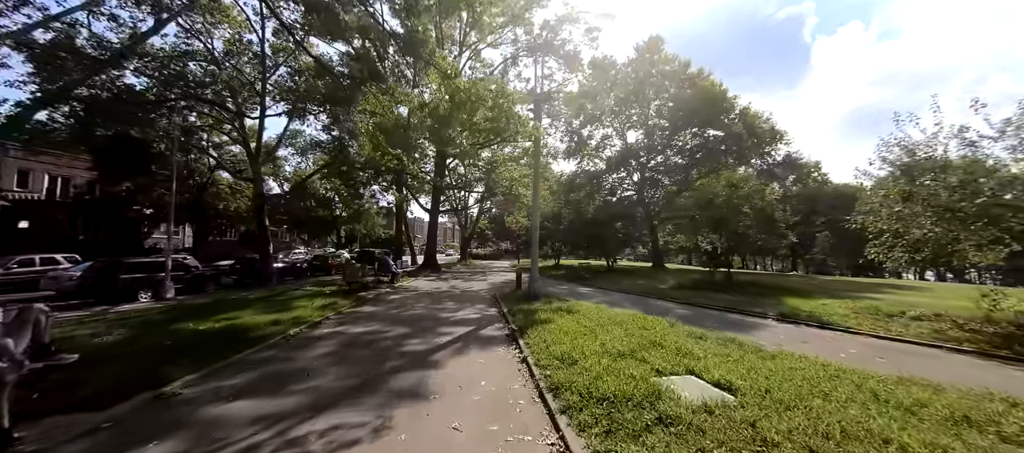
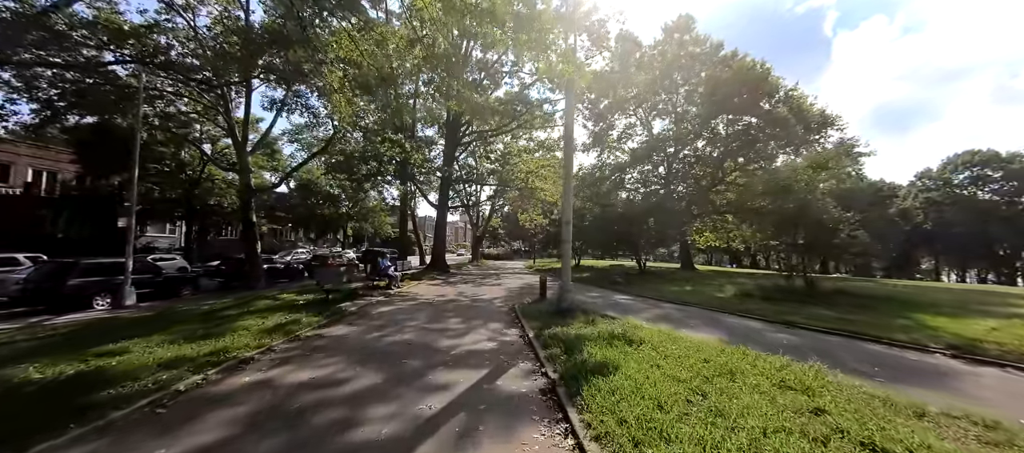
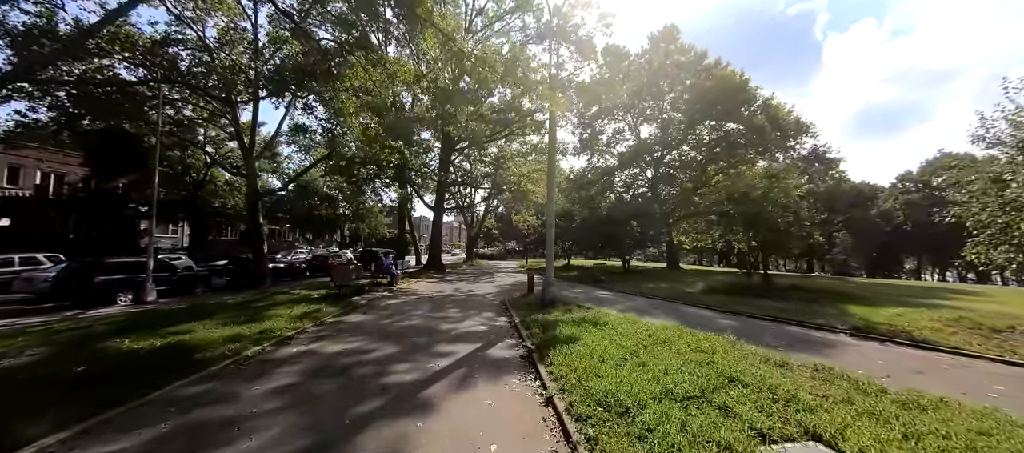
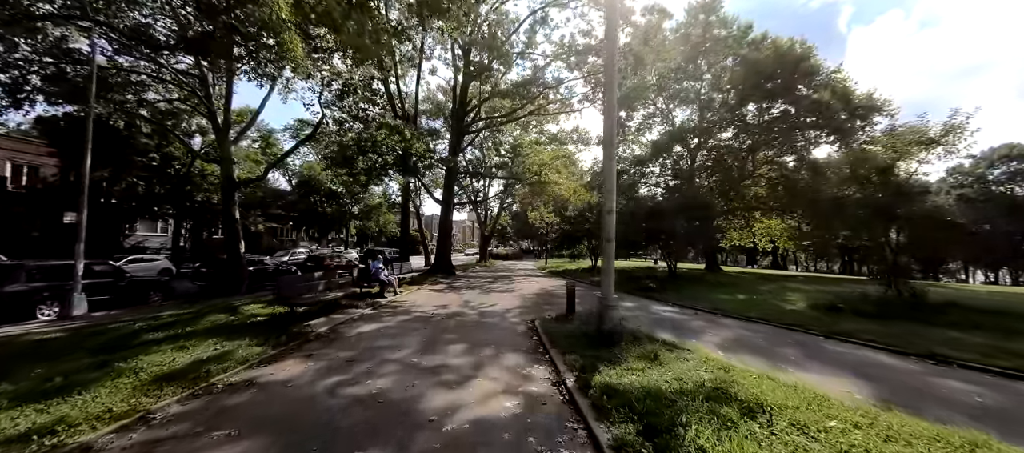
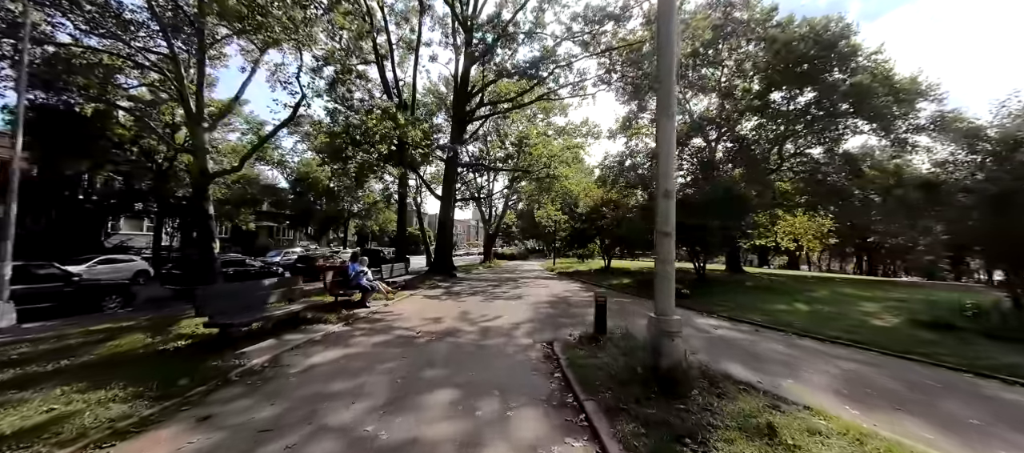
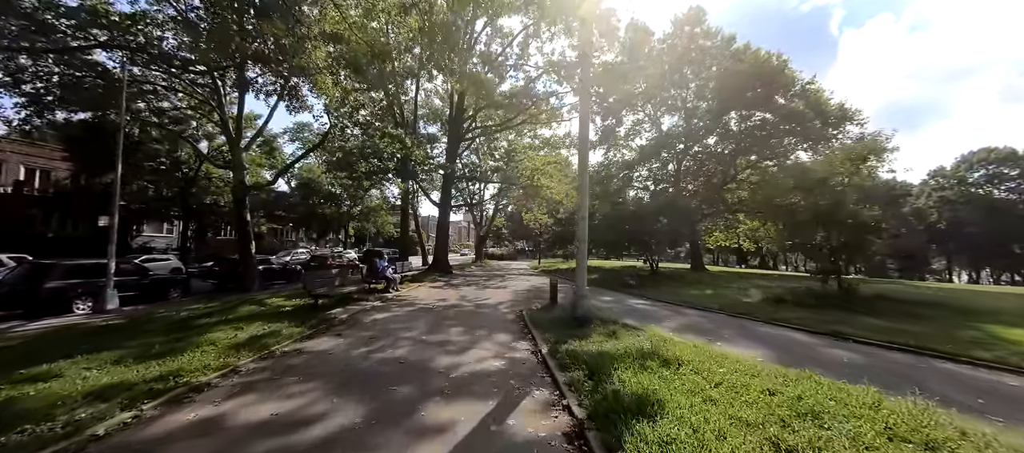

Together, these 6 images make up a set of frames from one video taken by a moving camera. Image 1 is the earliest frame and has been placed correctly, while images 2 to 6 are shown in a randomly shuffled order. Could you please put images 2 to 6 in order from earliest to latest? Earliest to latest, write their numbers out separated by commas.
3, 2, 6, 4, 5
